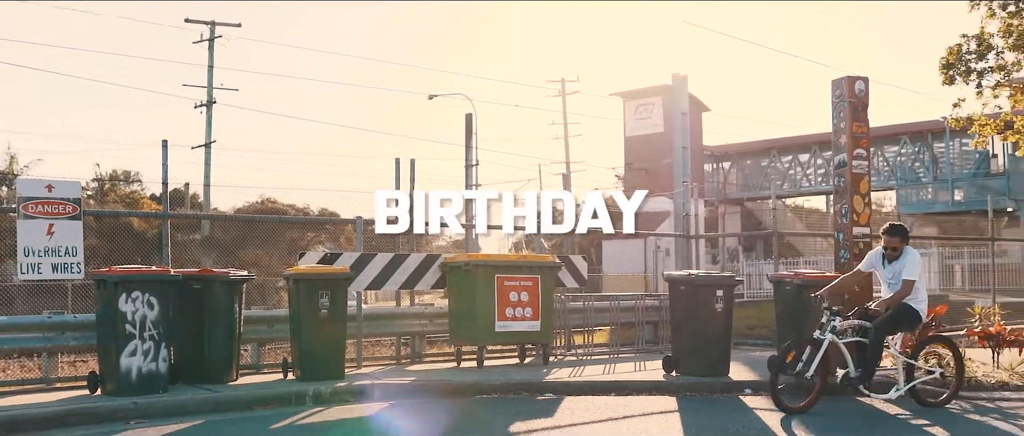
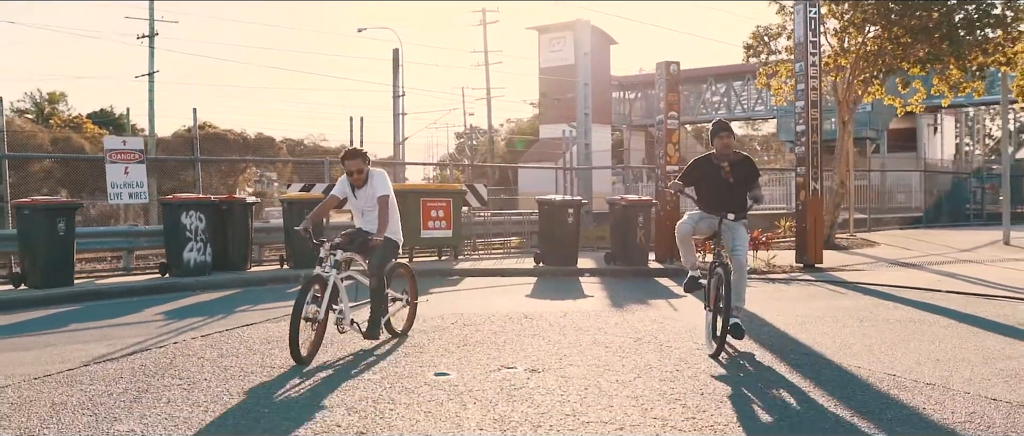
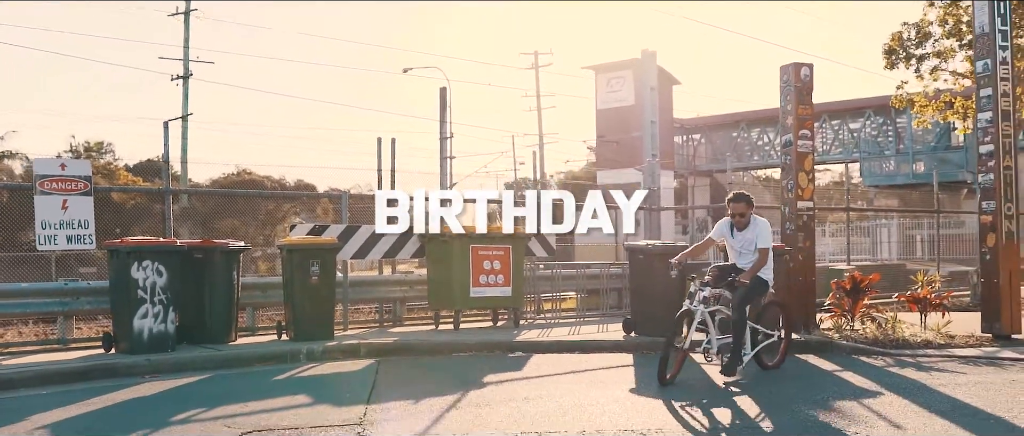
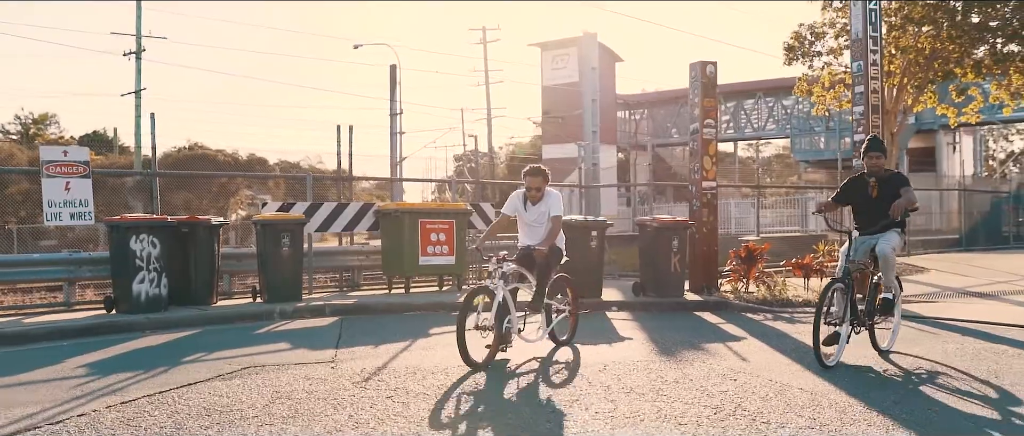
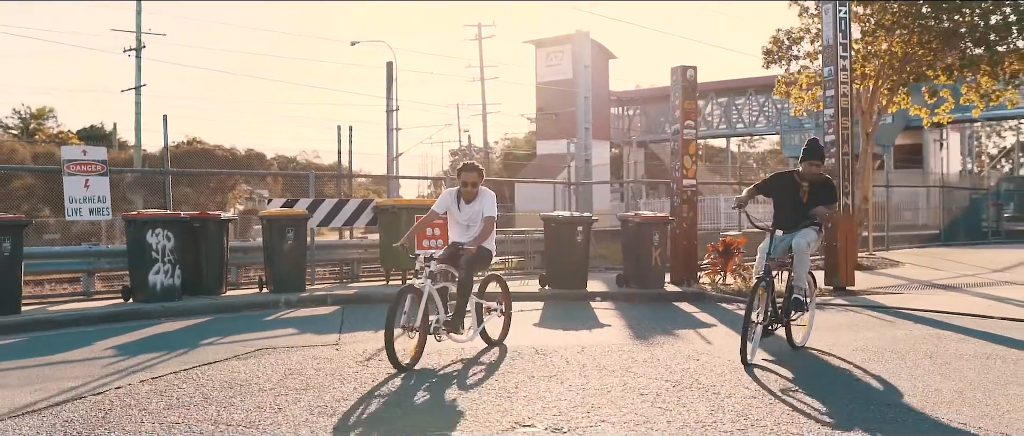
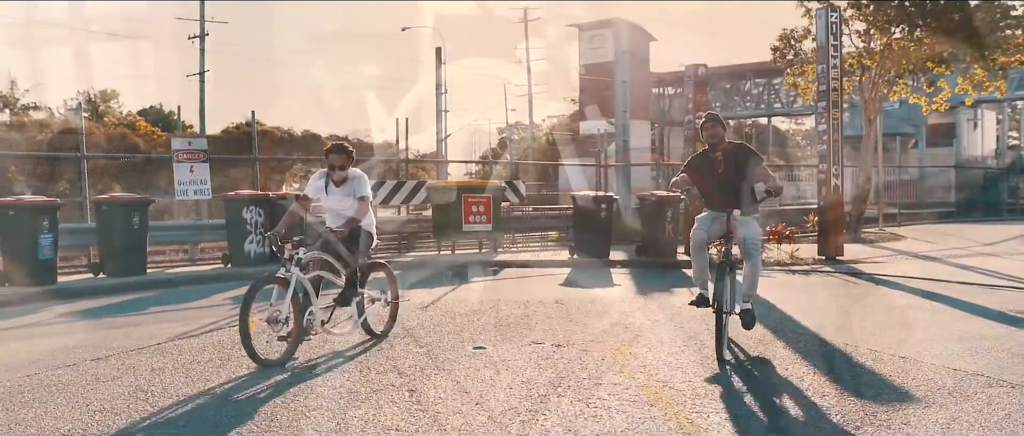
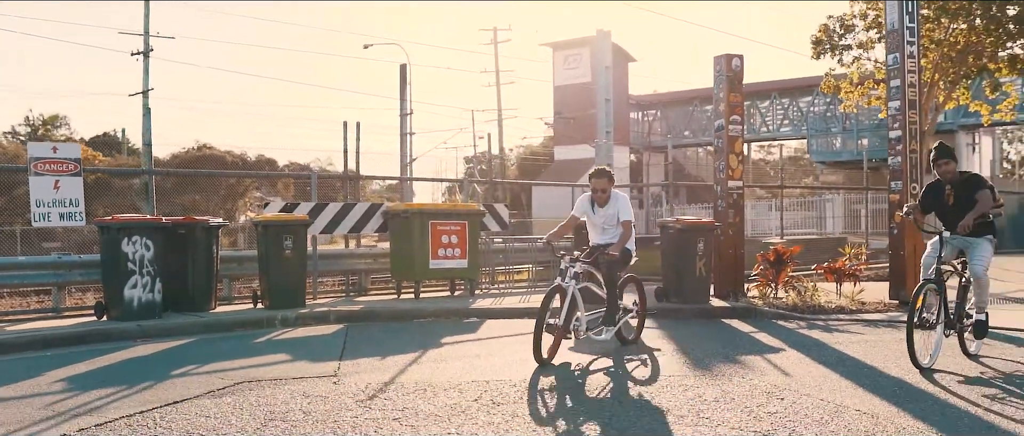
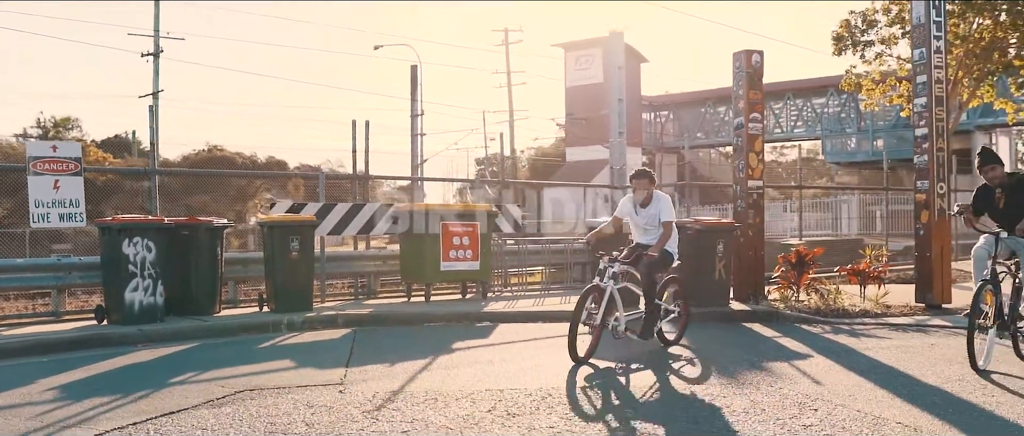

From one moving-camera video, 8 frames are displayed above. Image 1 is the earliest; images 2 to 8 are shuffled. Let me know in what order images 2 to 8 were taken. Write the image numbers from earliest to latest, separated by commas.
3, 8, 7, 4, 5, 2, 6
